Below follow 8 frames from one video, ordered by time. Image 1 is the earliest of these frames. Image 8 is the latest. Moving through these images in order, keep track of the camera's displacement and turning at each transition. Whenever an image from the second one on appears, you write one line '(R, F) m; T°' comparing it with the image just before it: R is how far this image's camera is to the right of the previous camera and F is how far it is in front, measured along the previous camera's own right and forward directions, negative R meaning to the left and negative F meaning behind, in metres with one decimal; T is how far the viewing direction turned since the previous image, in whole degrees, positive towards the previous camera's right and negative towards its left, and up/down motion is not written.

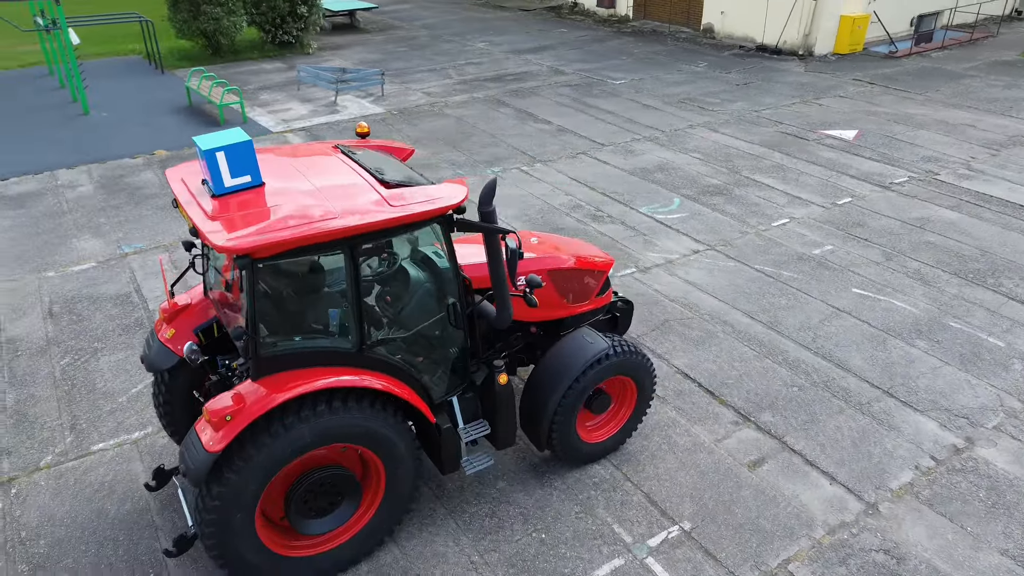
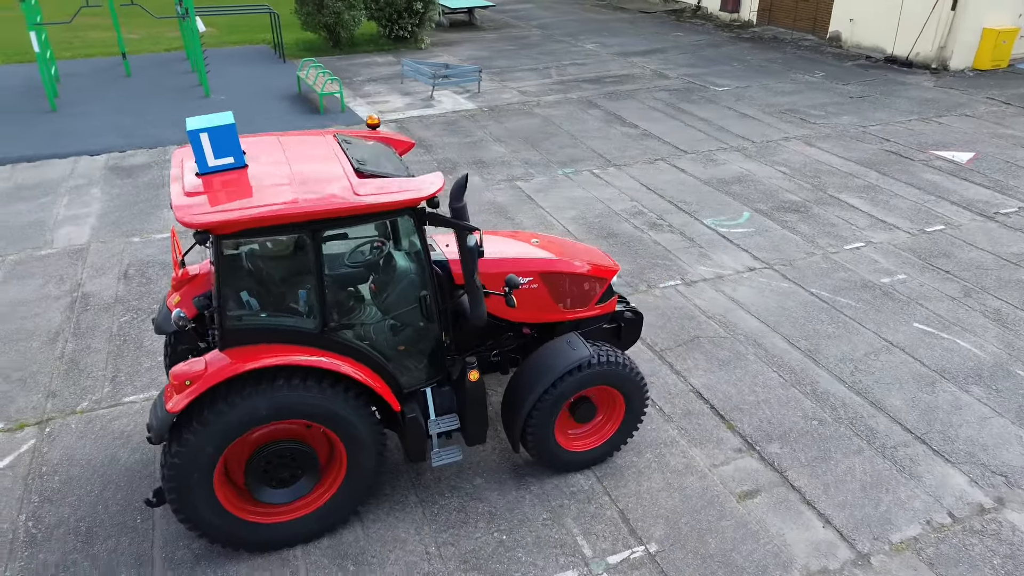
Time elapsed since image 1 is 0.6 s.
(+0.8, +0.1) m; -9°
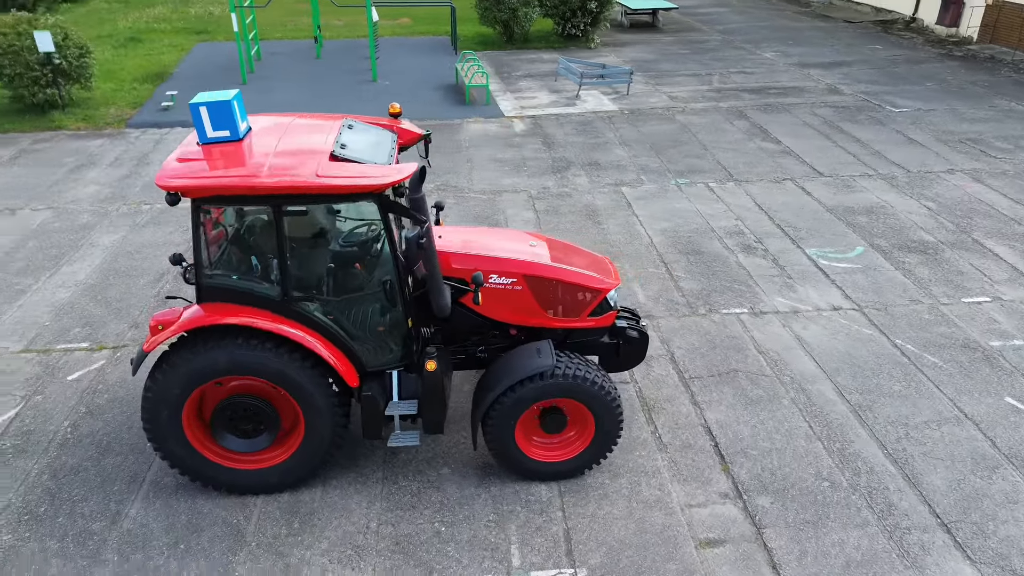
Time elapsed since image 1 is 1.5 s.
(+1.2, +0.2) m; -15°
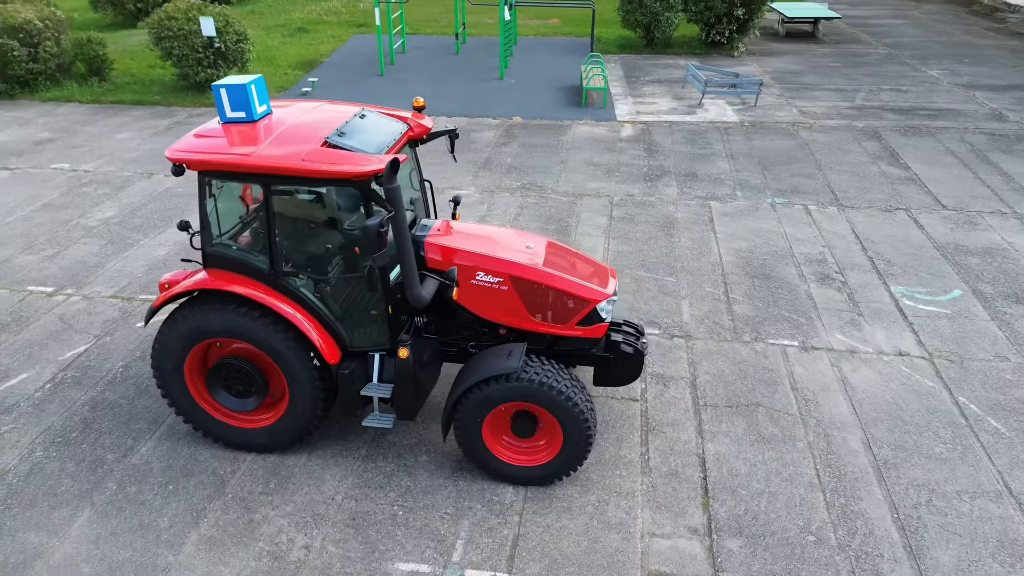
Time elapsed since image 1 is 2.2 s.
(+1.0, +0.1) m; -12°
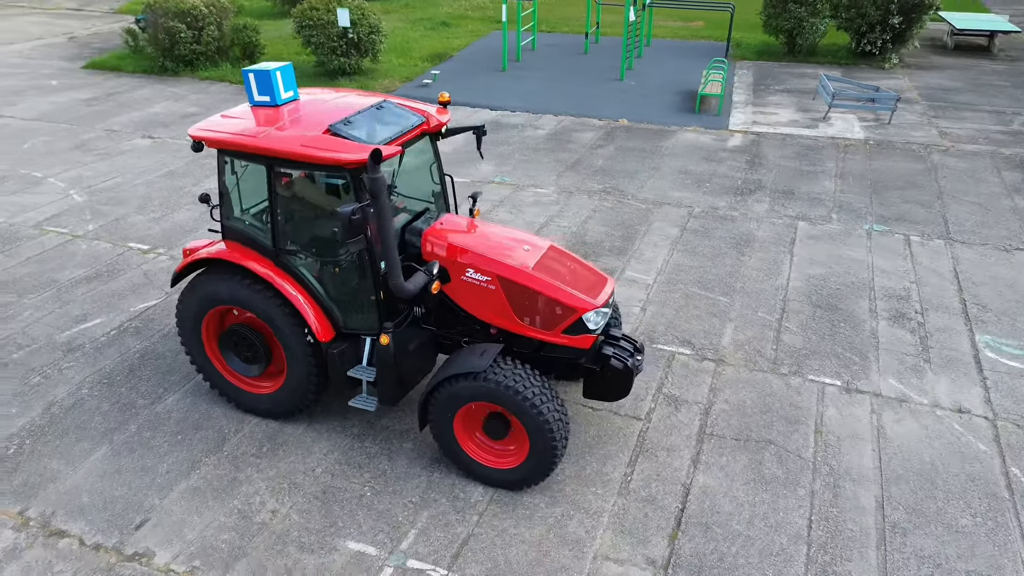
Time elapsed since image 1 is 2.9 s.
(+0.9, +0.1) m; -11°
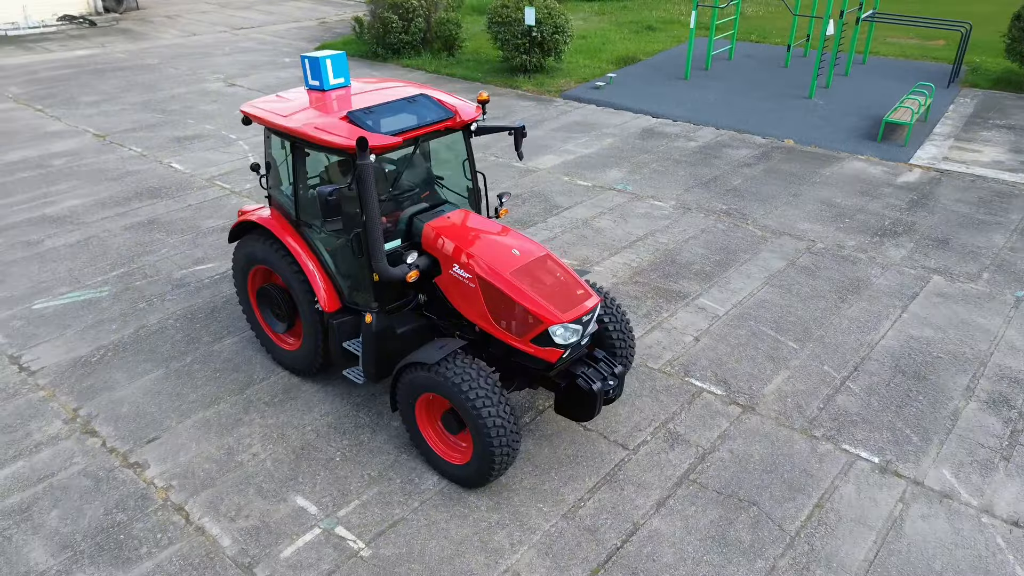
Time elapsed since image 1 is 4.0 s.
(+1.4, +0.2) m; -17°
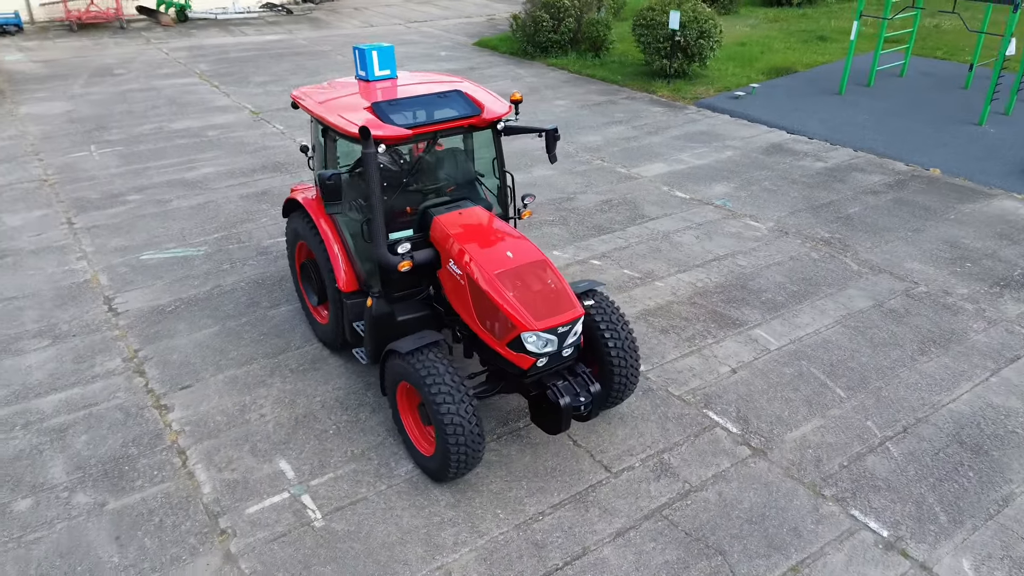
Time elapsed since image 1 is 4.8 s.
(+1.1, +0.2) m; -13°
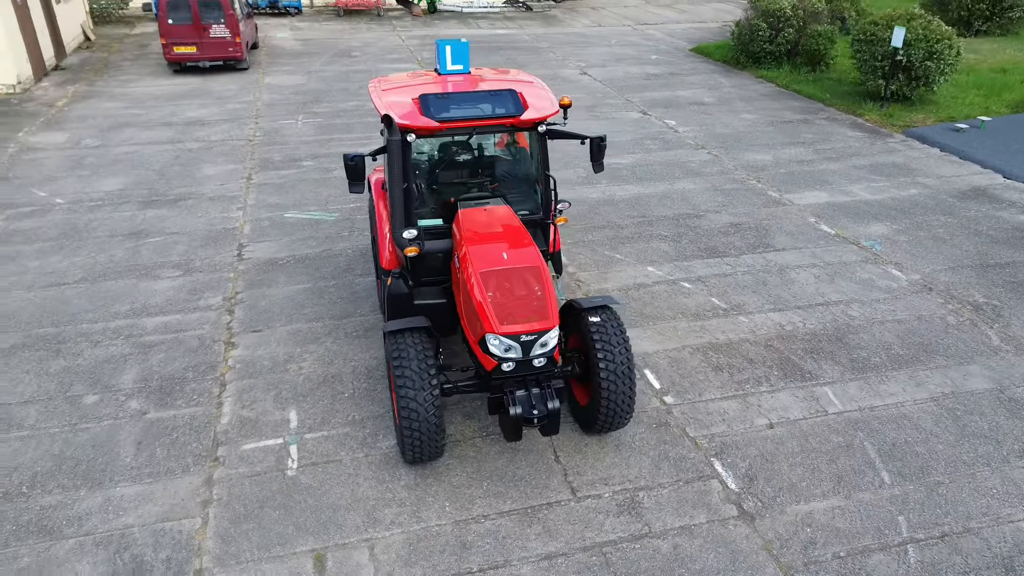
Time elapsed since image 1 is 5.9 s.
(+1.4, +0.2) m; -18°
